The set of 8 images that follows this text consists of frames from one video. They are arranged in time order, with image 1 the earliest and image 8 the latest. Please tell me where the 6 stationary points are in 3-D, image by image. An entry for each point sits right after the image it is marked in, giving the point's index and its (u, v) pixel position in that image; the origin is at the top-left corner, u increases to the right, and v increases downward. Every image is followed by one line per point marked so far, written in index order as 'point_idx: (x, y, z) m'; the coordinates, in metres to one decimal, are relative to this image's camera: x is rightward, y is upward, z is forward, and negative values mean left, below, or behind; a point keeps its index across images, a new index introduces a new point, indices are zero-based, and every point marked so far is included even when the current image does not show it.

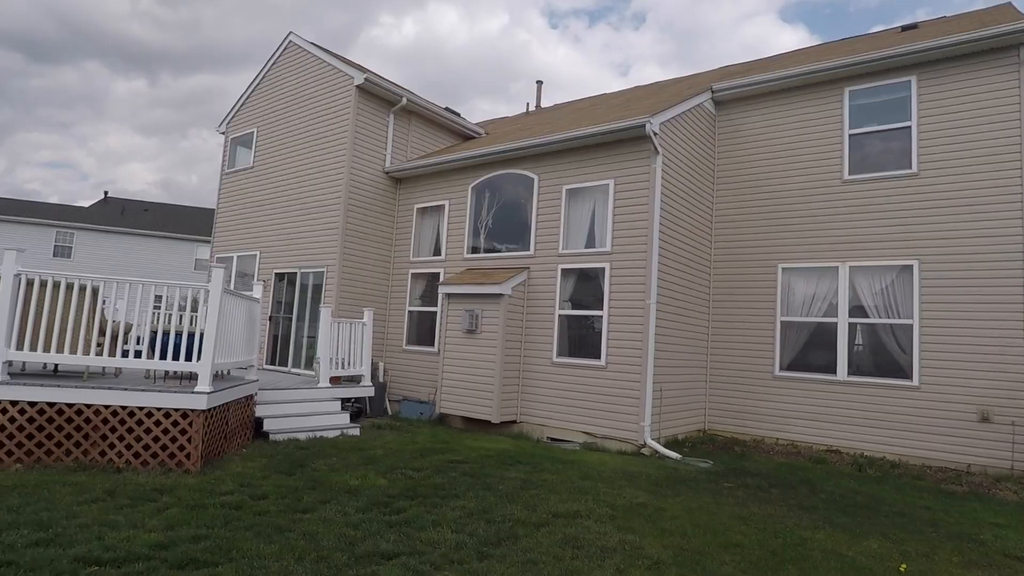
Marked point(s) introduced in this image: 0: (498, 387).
0: (-0.2, -1.6, +8.7) m
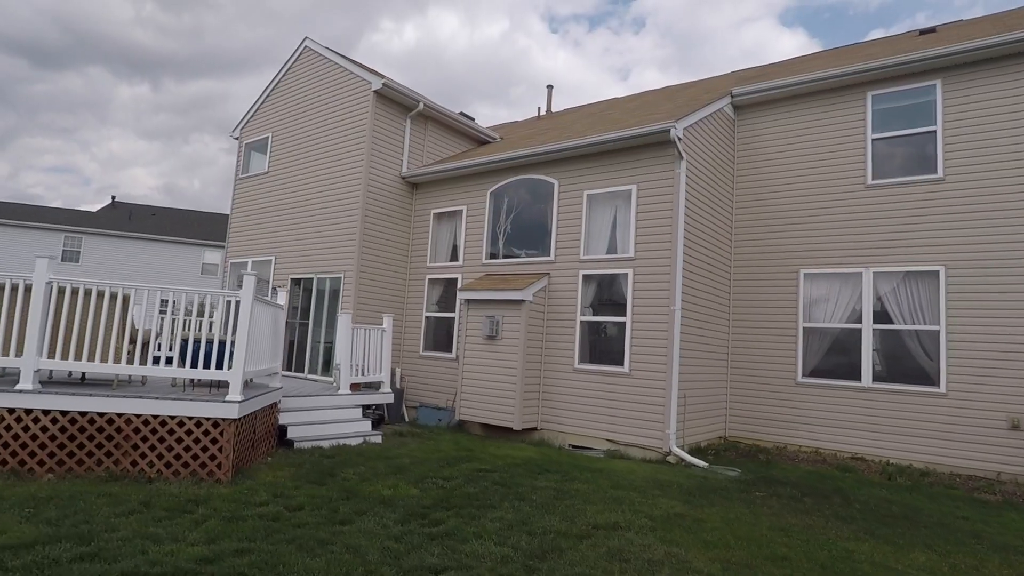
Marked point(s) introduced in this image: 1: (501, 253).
0: (+0.1, -1.7, +8.6) m
1: (-0.2, +0.6, +9.9) m
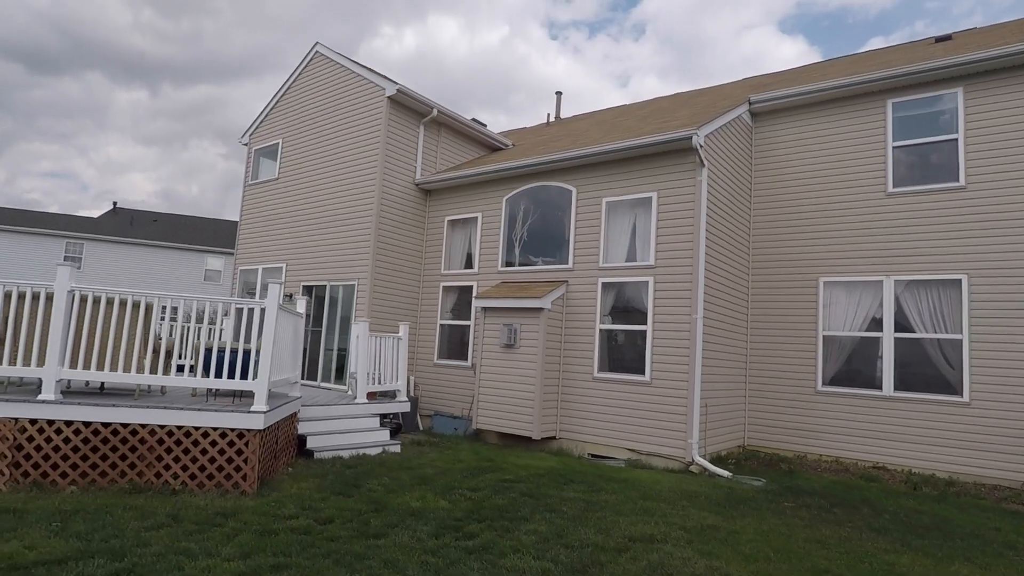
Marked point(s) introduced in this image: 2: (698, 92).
0: (+0.4, -1.8, +8.5) m
1: (+0.1, +0.5, +9.9) m
2: (+4.2, +4.4, +12.0) m
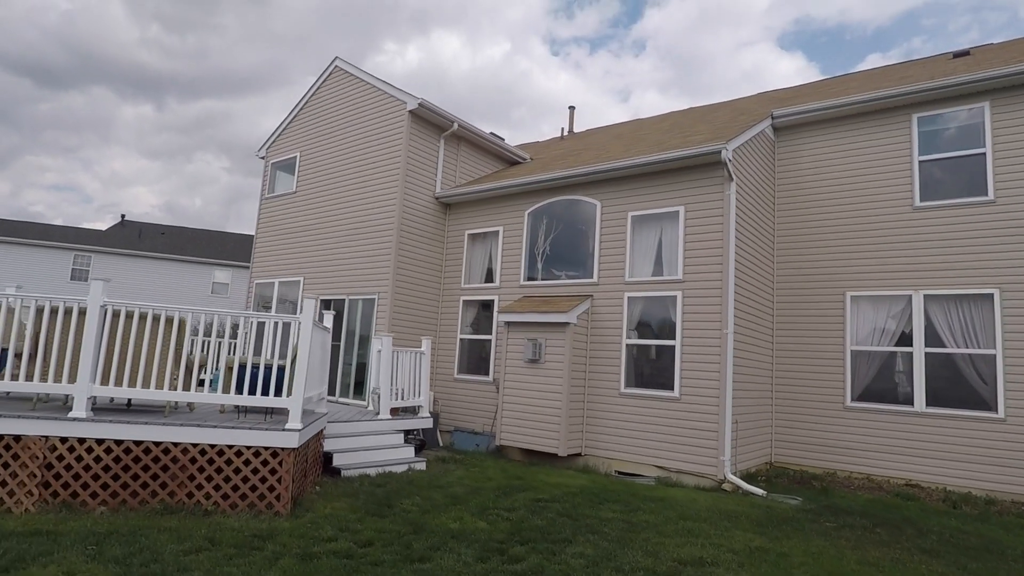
0: (+0.8, -2.1, +8.4) m
1: (+0.5, +0.2, +9.8) m
2: (+4.6, +4.1, +12.0) m
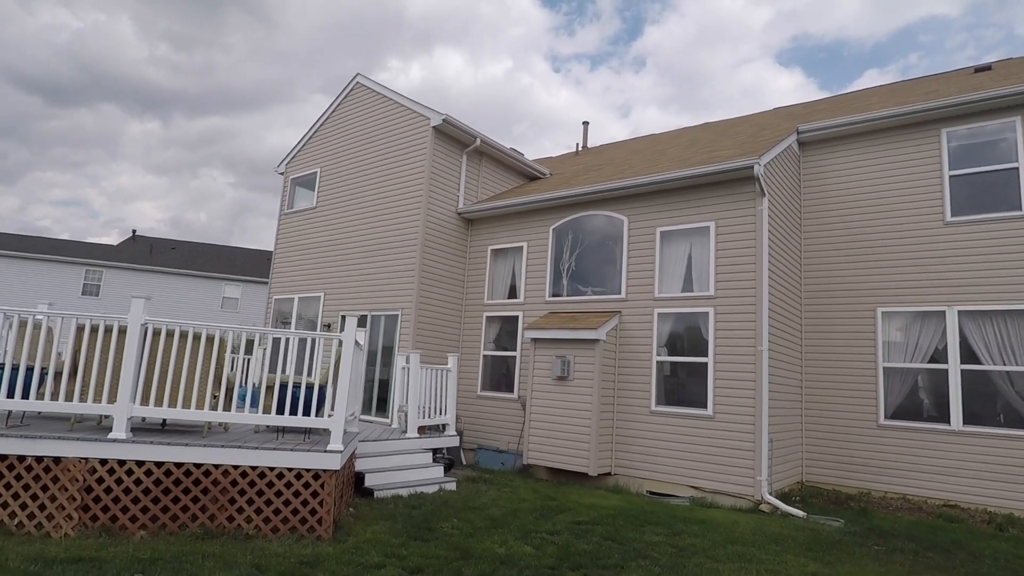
0: (+1.3, -2.3, +8.3) m
1: (+1.0, -0.1, +9.7) m
2: (+5.1, +3.8, +12.0) m
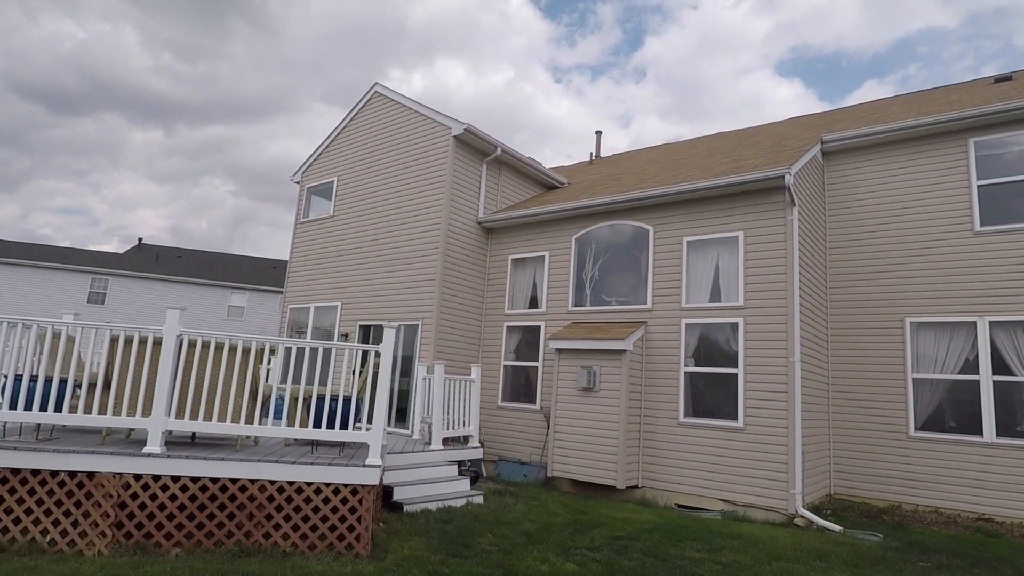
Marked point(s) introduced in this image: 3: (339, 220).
0: (+1.7, -2.5, +8.2) m
1: (+1.4, -0.2, +9.6) m
2: (+5.5, +3.5, +12.0) m
3: (-4.0, +1.6, +12.2) m
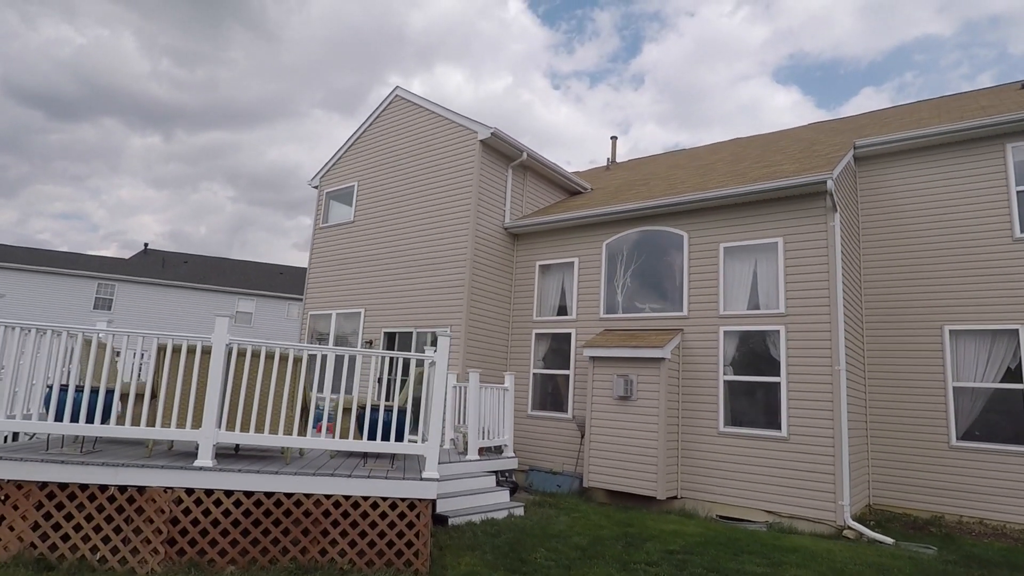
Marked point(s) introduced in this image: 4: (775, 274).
0: (+2.3, -2.6, +8.0) m
1: (+1.9, -0.4, +9.5) m
2: (+6.0, +3.4, +12.0) m
3: (-3.5, +1.4, +12.0) m
4: (+4.1, +0.2, +8.2) m
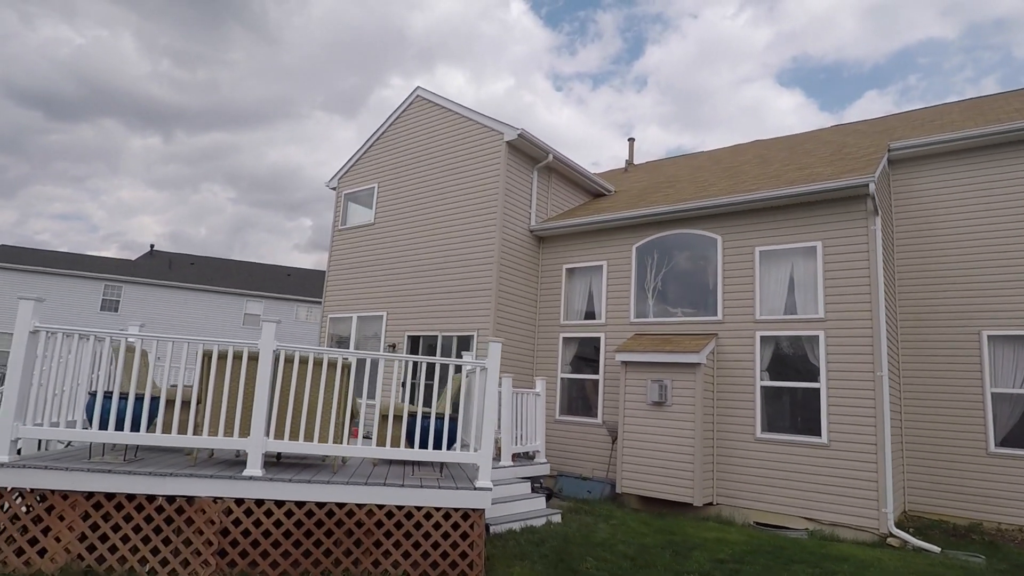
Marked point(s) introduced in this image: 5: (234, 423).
0: (+2.8, -2.6, +7.9) m
1: (+2.4, -0.4, +9.4) m
2: (+6.6, +3.3, +11.8) m
3: (-2.9, +1.3, +11.9) m
4: (+4.6, +0.2, +8.1) m
5: (-2.6, -1.2, +4.9) m
